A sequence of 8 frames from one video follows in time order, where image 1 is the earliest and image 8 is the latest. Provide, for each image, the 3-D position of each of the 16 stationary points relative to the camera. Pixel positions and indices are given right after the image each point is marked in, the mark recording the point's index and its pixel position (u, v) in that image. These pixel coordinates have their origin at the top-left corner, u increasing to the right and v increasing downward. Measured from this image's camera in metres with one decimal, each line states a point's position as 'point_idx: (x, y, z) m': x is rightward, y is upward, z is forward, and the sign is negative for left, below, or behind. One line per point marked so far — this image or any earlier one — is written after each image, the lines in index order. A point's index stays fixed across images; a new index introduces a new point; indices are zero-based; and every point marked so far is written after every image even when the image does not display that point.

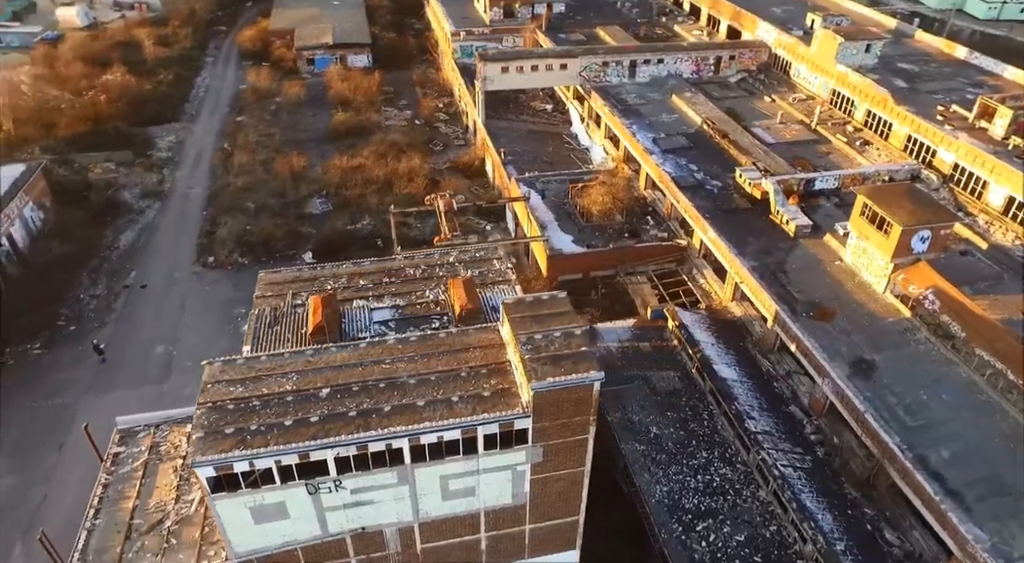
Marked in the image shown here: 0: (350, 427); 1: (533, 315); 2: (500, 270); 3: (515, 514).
0: (-2.4, -2.2, +10.1) m
1: (+0.3, -0.6, +11.4) m
2: (-0.3, +0.3, +16.9) m
3: (+0.1, -4.0, +11.8) m
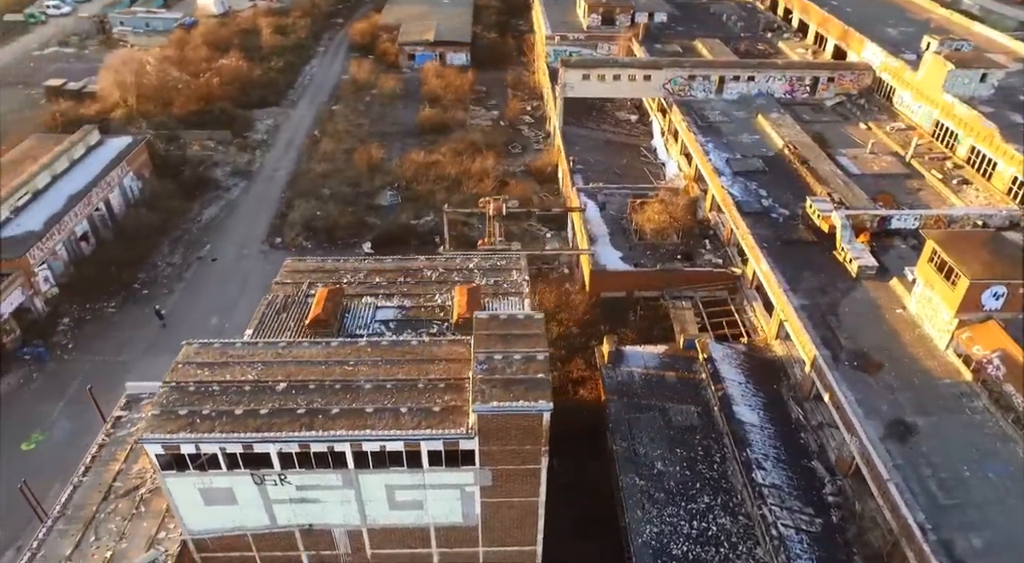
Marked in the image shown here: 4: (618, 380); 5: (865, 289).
0: (-3.3, -2.1, +10.2) m
1: (-0.2, -0.9, +11.1) m
2: (+0.1, 0.0, +16.6) m
3: (-0.8, -4.2, +11.5) m
4: (+3.0, -2.7, +18.7) m
5: (+10.4, -0.2, +20.0) m
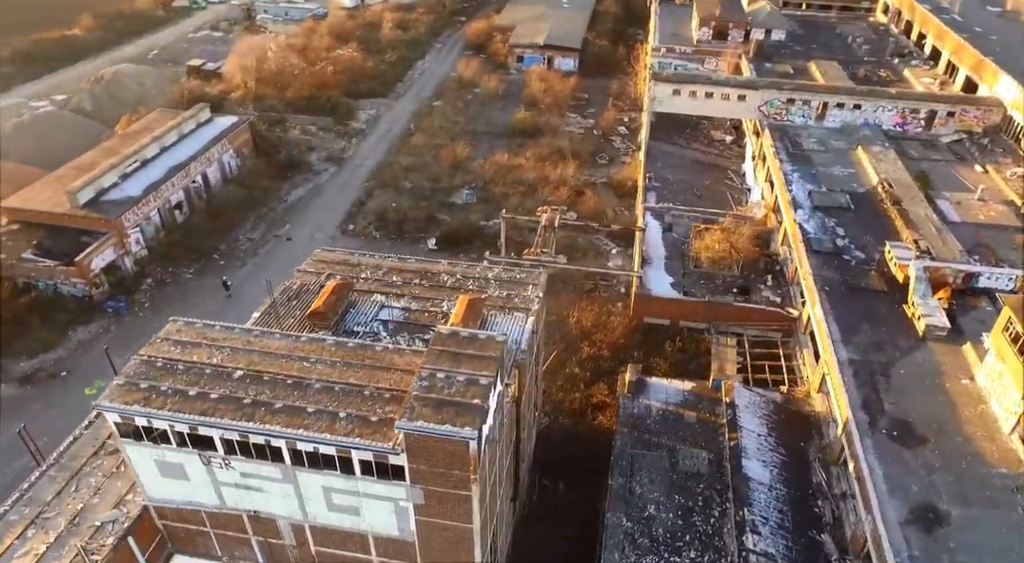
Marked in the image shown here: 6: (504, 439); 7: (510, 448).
0: (-4.2, -2.0, +10.4) m
1: (-0.9, -1.1, +10.8) m
2: (+0.4, -0.4, +16.2) m
3: (-1.8, -4.4, +11.3) m
4: (+3.2, -3.4, +17.8) m
5: (+11.0, -1.9, +17.9) m
6: (-0.1, -2.9, +12.6) m
7: (0.0, -3.3, +13.5) m
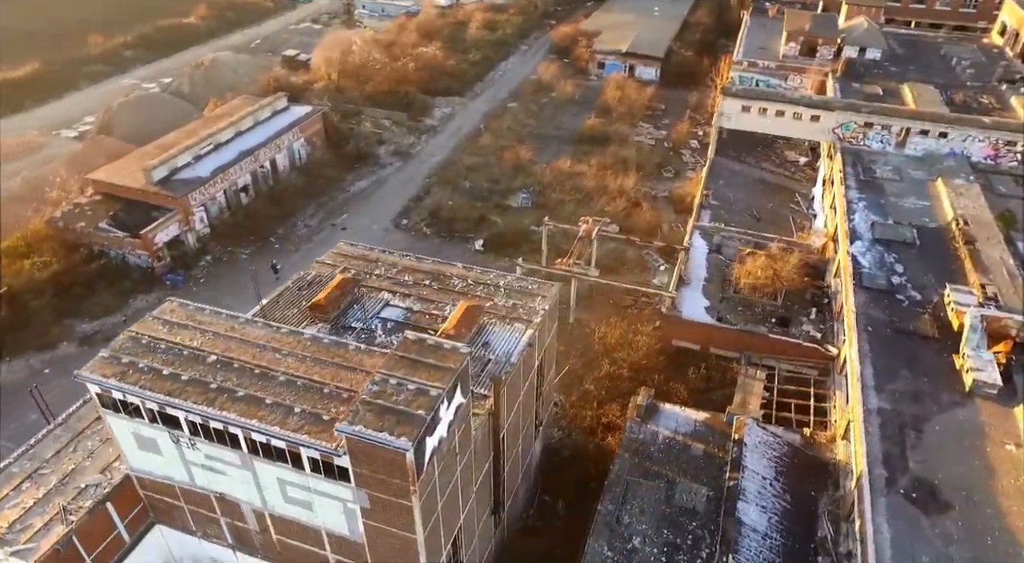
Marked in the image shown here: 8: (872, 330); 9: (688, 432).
0: (-4.9, -1.8, +10.7) m
1: (-1.5, -1.2, +10.7) m
2: (+0.5, -0.6, +15.9) m
3: (-2.6, -4.4, +11.3) m
4: (+3.2, -3.9, +17.2) m
5: (+11.1, -3.1, +16.3) m
6: (-0.7, -3.1, +12.4) m
7: (-0.5, -3.5, +13.3) m
8: (+9.9, -1.3, +18.8) m
9: (+4.5, -3.8, +17.2) m
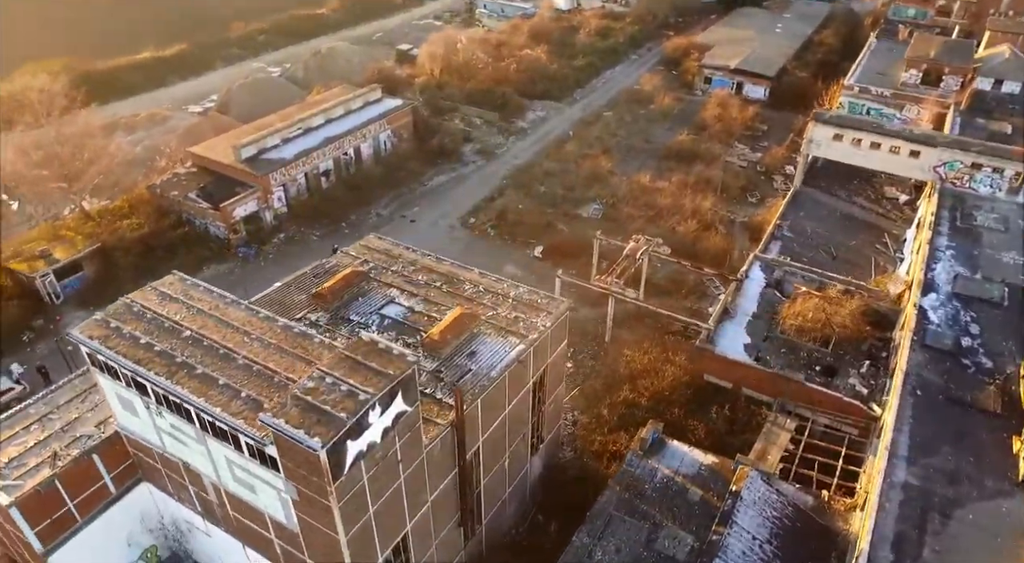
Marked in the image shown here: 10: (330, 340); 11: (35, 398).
0: (-5.8, -1.4, +11.3) m
1: (-2.4, -1.2, +10.7) m
2: (+0.5, -0.9, +15.5) m
3: (-3.7, -4.3, +11.5) m
4: (+3.0, -4.6, +16.3) m
5: (+10.6, -4.6, +14.2) m
6: (-1.5, -3.2, +12.2) m
7: (-1.2, -3.7, +13.1) m
8: (+10.1, -2.8, +16.8) m
9: (+4.2, -4.6, +16.2) m
10: (-3.9, -1.3, +14.4) m
11: (-10.4, -2.5, +14.7) m
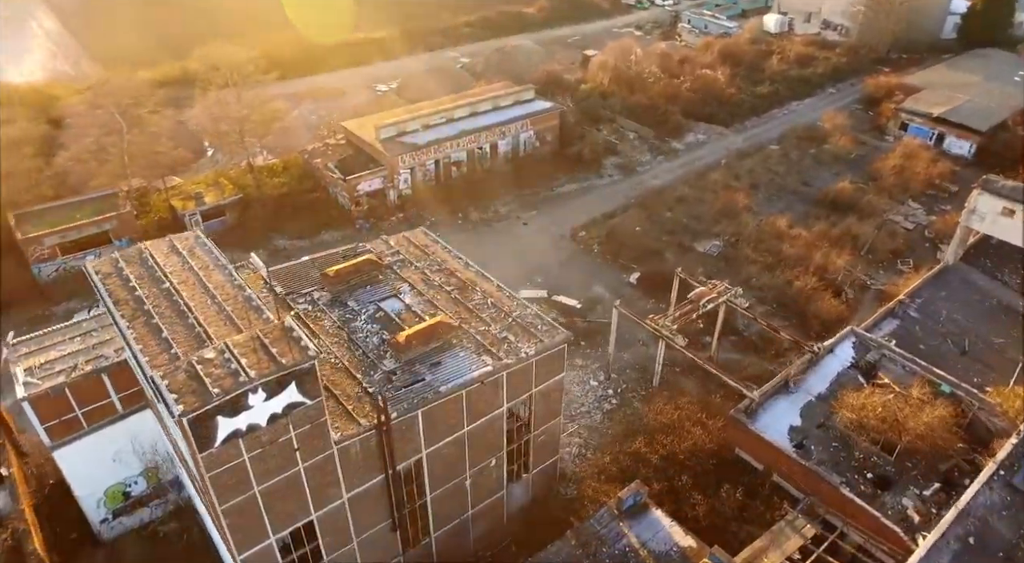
0: (-7.0, -0.5, +12.5) m
1: (-3.9, -1.0, +11.0) m
2: (+0.1, -1.4, +14.8) m
3: (-5.6, -3.8, +12.2) m
4: (+2.0, -5.5, +15.0) m
5: (+8.6, -7.0, +10.9) m
6: (-3.1, -3.2, +12.3) m
7: (-2.7, -3.7, +13.1) m
8: (+9.2, -5.2, +13.6) m
9: (+3.1, -5.8, +14.6) m
10: (-4.4, -0.9, +15.0) m
11: (-10.6, -0.8, +17.1) m
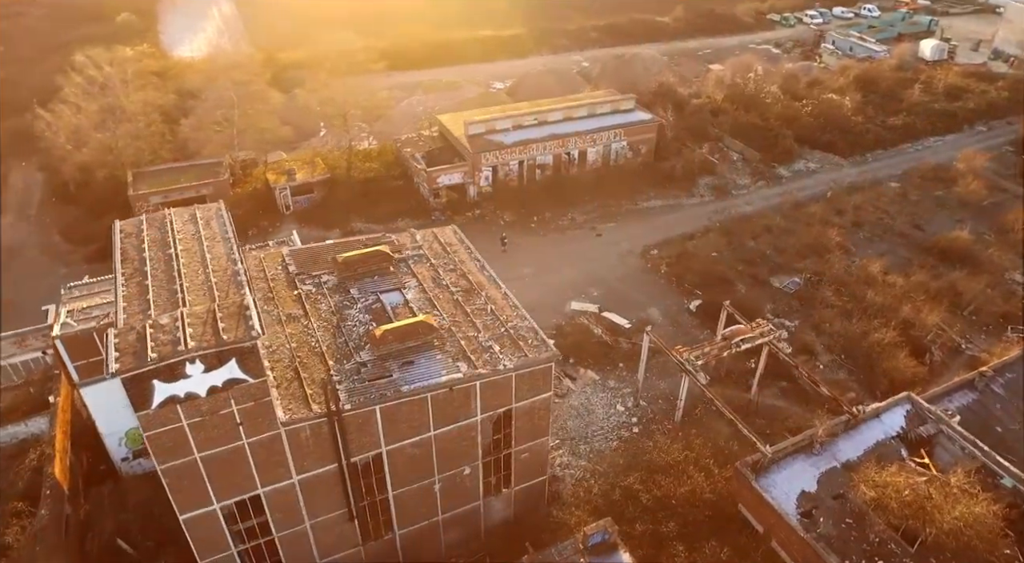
0: (-7.5, +0.2, +13.4) m
1: (-4.9, -0.6, +11.4) m
2: (-0.3, -1.6, +14.4) m
3: (-6.6, -3.2, +12.9) m
4: (+1.1, -5.9, +14.3) m
5: (+6.6, -8.2, +9.1) m
6: (-4.1, -2.9, +12.5) m
7: (-3.6, -3.5, +13.3) m
8: (+7.9, -6.5, +11.6) m
9: (+2.0, -6.3, +13.7) m
10: (-4.6, -0.5, +15.5) m
11: (-10.3, +0.3, +18.6) m
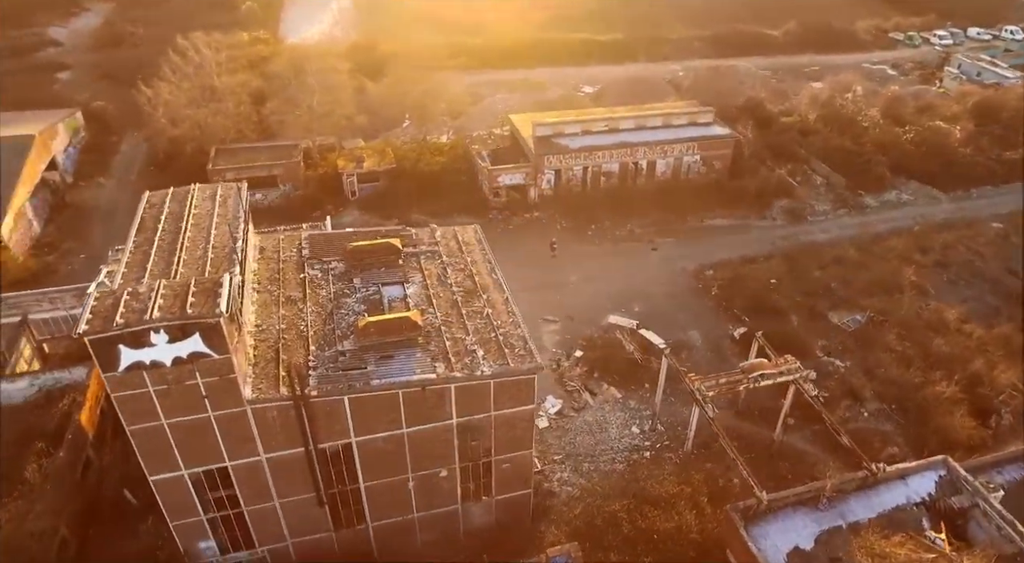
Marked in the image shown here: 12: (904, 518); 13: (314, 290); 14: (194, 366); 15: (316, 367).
0: (-7.8, +0.9, +14.2) m
1: (-5.5, -0.2, +11.8) m
2: (-0.7, -1.7, +14.2) m
3: (-7.3, -2.6, +13.6) m
4: (+0.2, -6.1, +13.9) m
5: (+4.6, -8.9, +8.0) m
6: (-4.8, -2.6, +12.8) m
7: (-4.3, -3.2, +13.5) m
8: (+6.4, -7.4, +10.2) m
9: (+1.0, -6.6, +13.2) m
10: (-4.6, -0.2, +15.8) m
11: (-9.7, +1.2, +19.7) m
12: (+8.9, -5.4, +15.2) m
13: (-4.6, -0.2, +15.8) m
14: (-5.5, -1.5, +11.8) m
15: (-3.9, -1.7, +13.6) m
